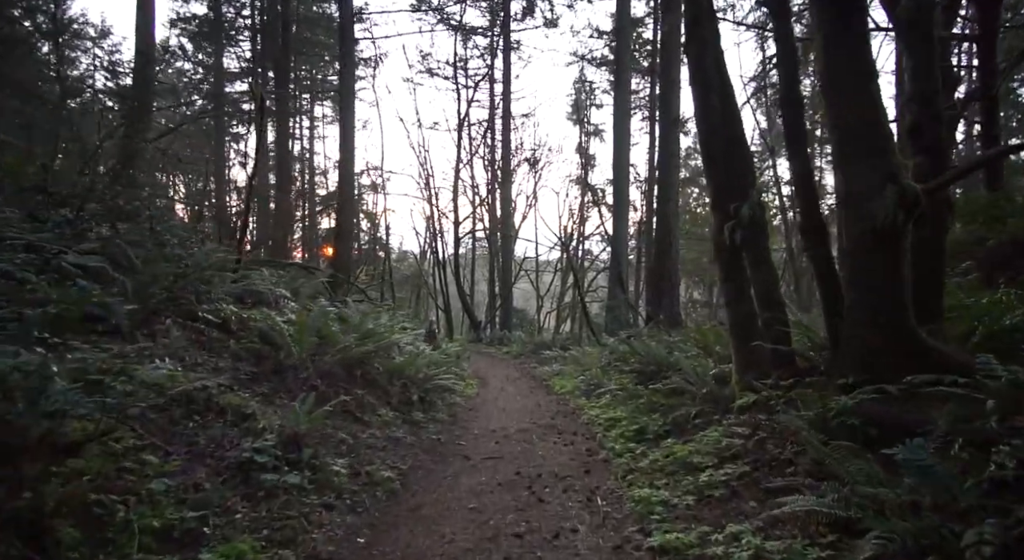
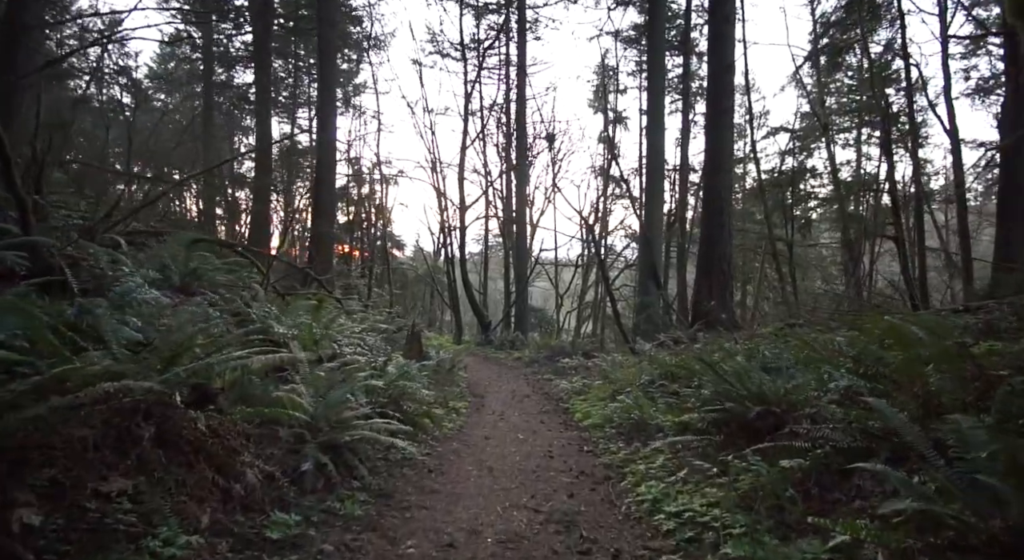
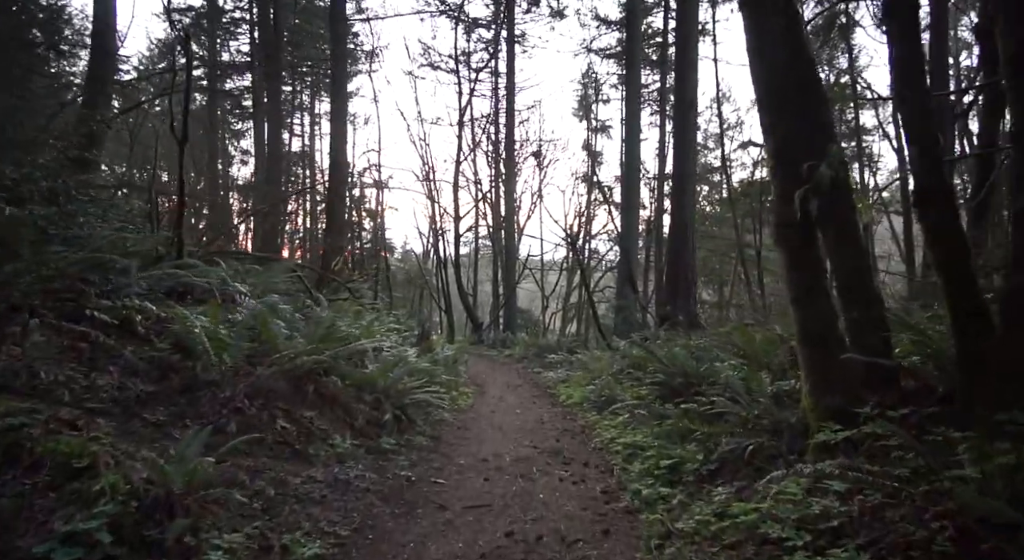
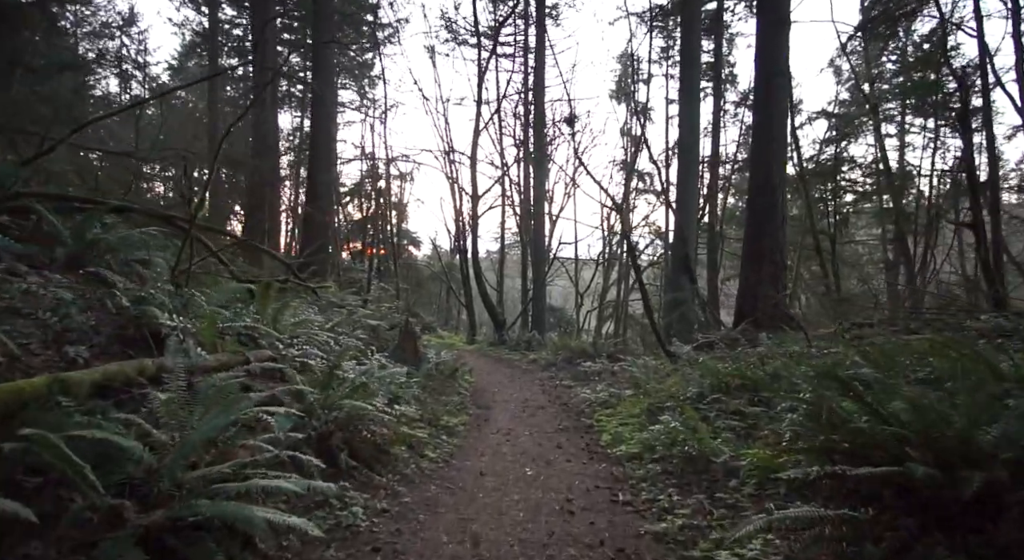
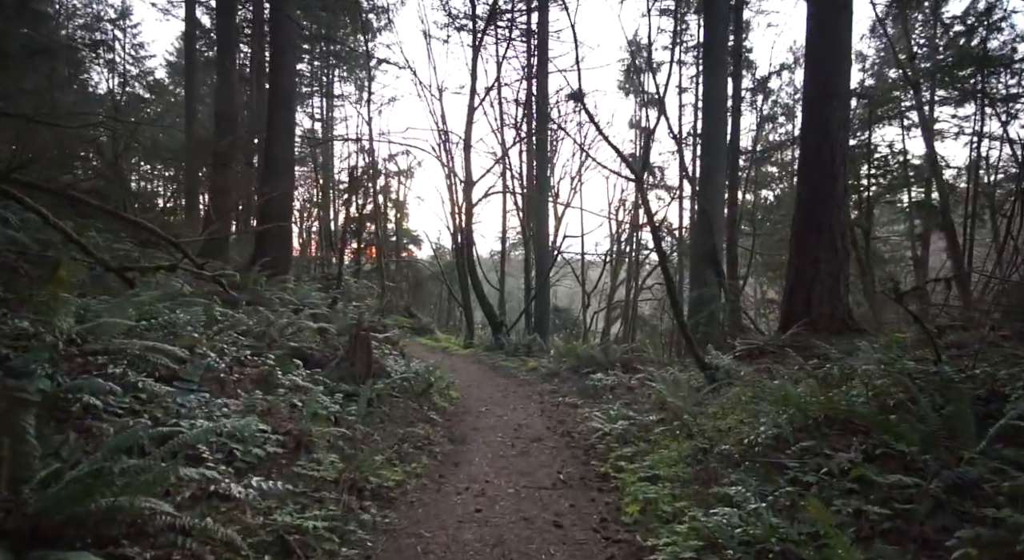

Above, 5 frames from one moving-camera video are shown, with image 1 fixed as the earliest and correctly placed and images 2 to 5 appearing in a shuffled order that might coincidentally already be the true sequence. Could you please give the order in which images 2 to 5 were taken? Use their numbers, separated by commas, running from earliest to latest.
3, 2, 4, 5
